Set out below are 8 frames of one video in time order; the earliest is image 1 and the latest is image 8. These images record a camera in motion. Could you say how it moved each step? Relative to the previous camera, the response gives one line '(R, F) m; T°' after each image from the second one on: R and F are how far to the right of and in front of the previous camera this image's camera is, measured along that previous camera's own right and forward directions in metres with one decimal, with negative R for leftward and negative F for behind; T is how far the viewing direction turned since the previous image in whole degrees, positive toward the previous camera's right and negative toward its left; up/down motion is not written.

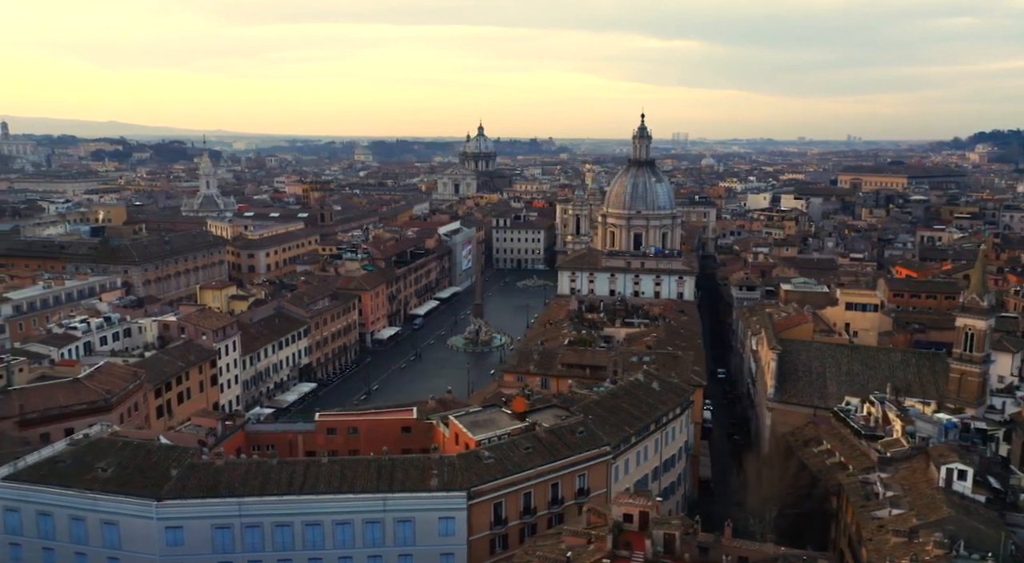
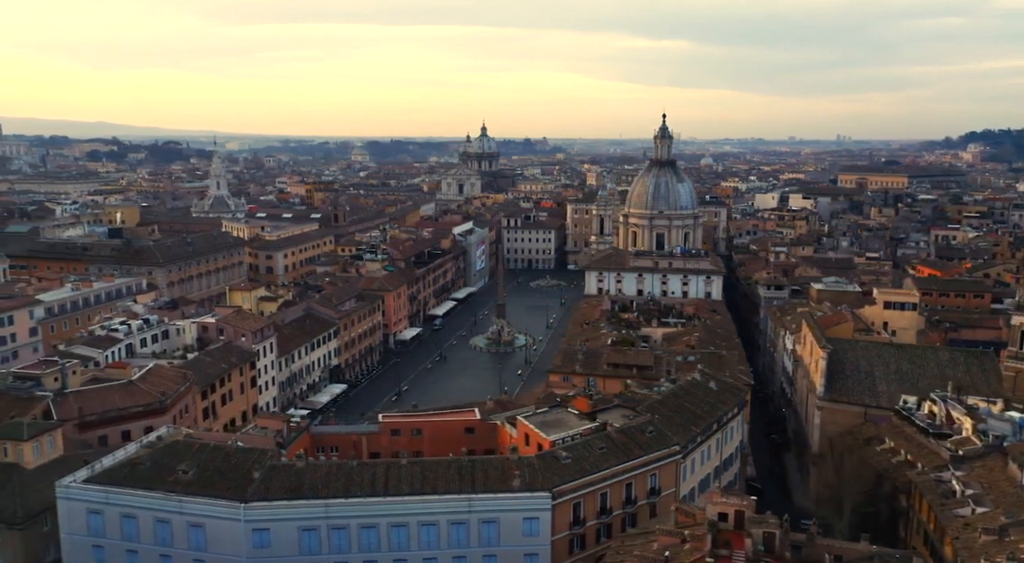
(-3.5, 0.0) m; 0°
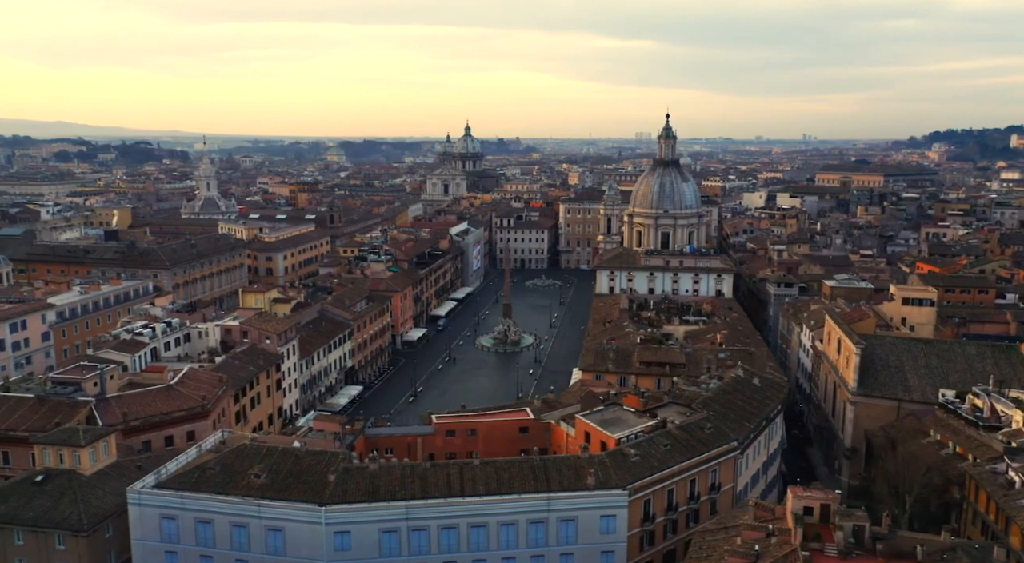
(-3.9, 0.0) m; +2°
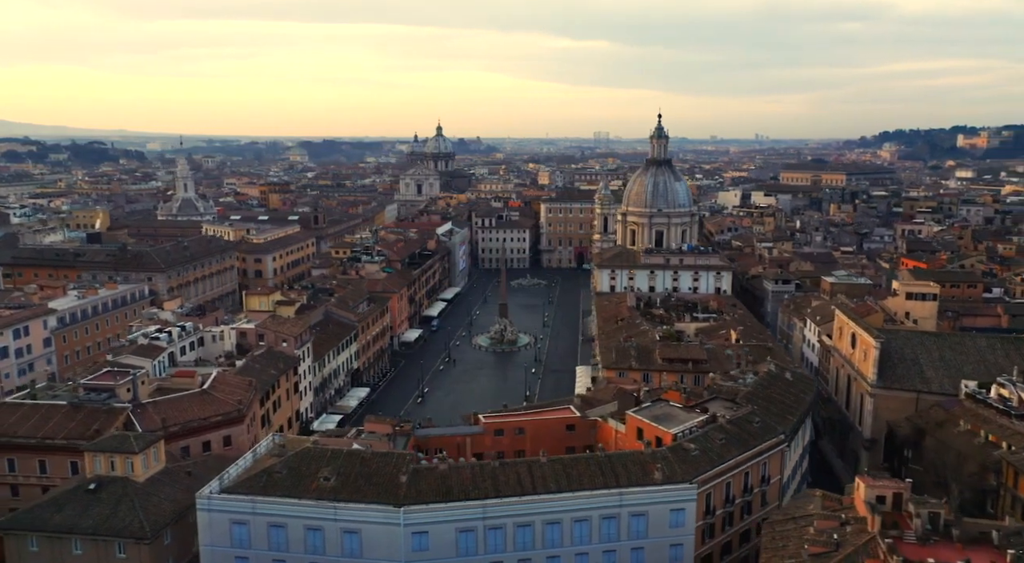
(-4.2, -0.1) m; +3°
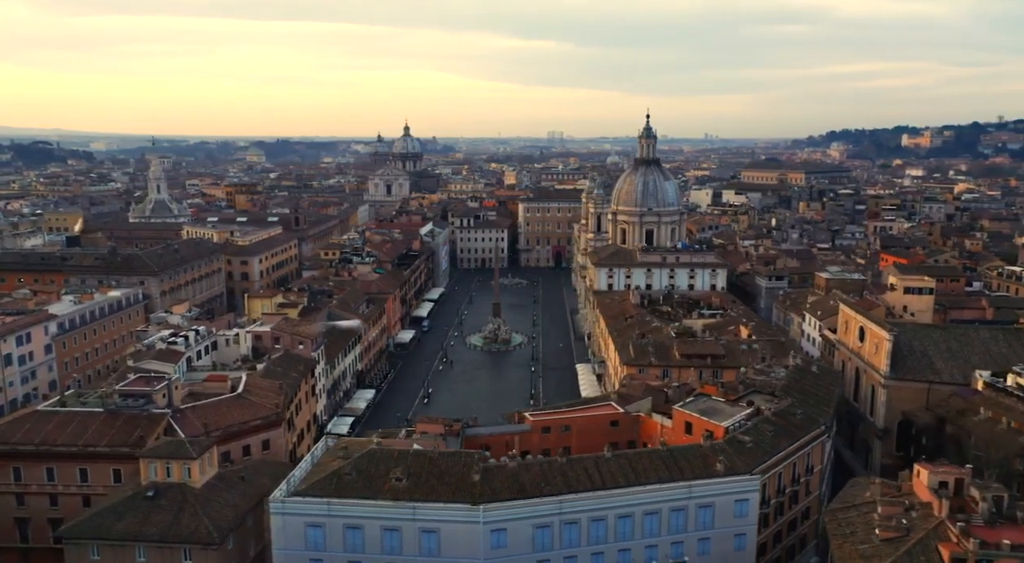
(-4.4, -0.2) m; +3°
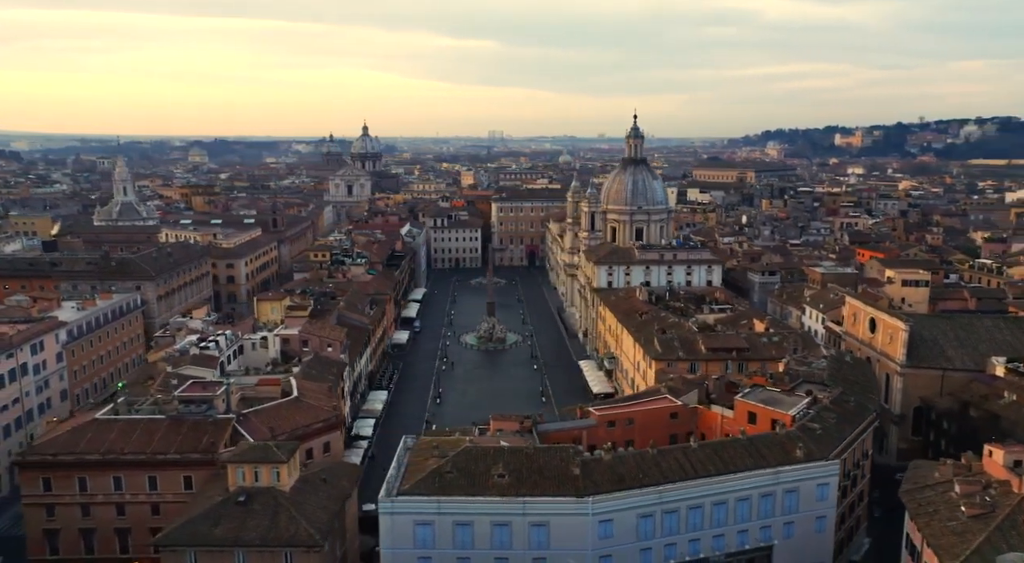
(-6.1, -0.4) m; +4°
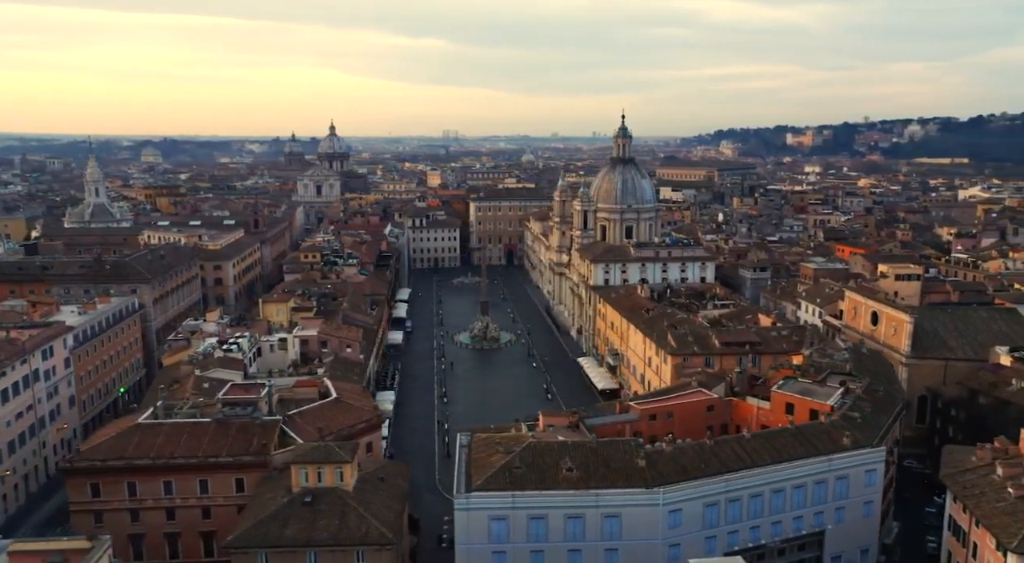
(-4.4, -0.4) m; +3°
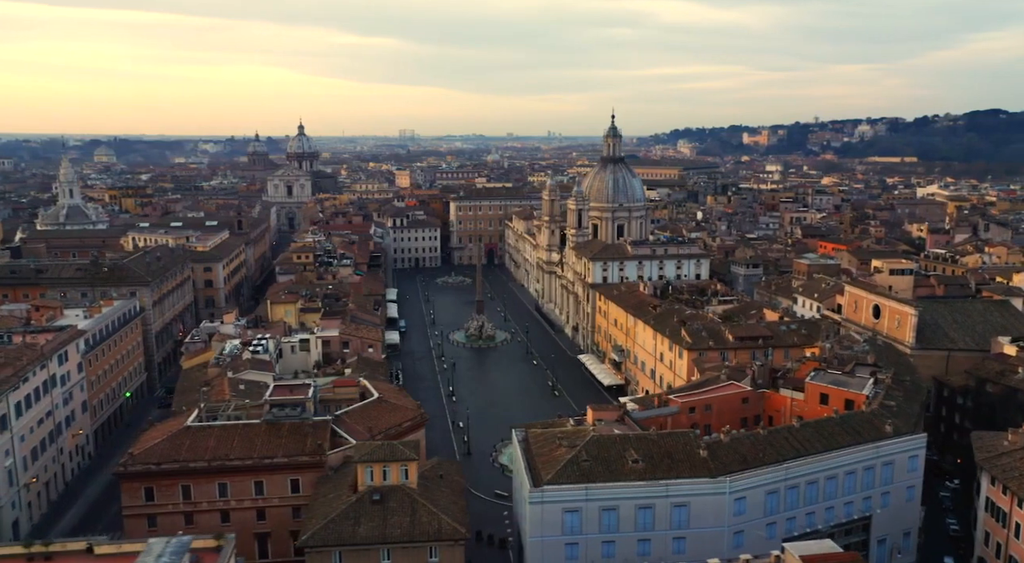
(-4.3, -0.4) m; +3°
